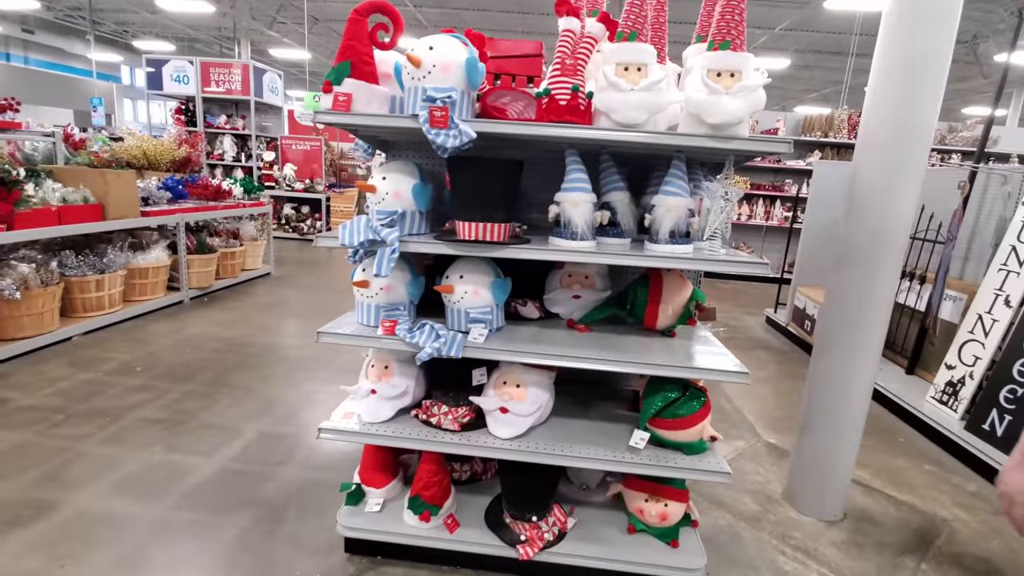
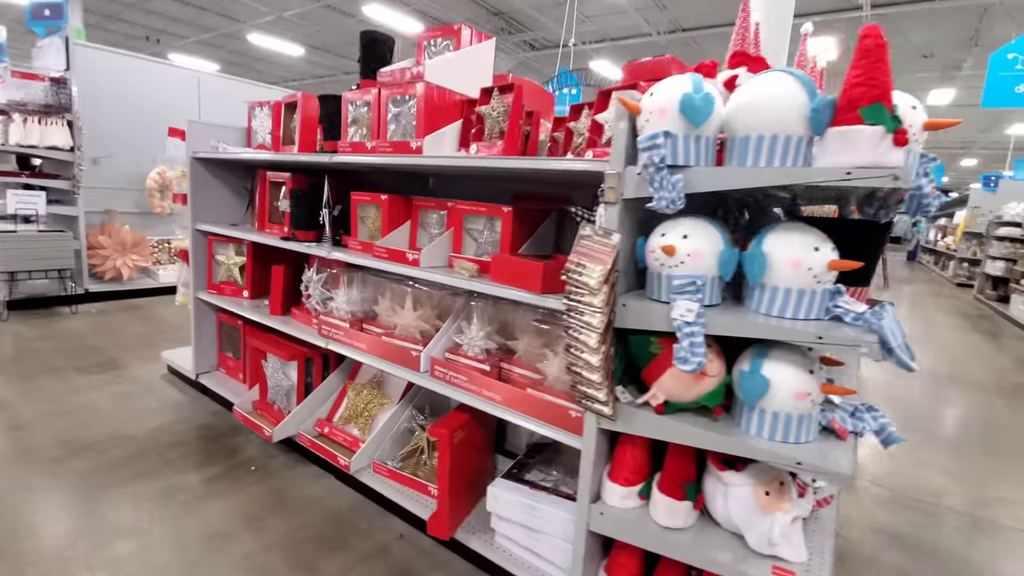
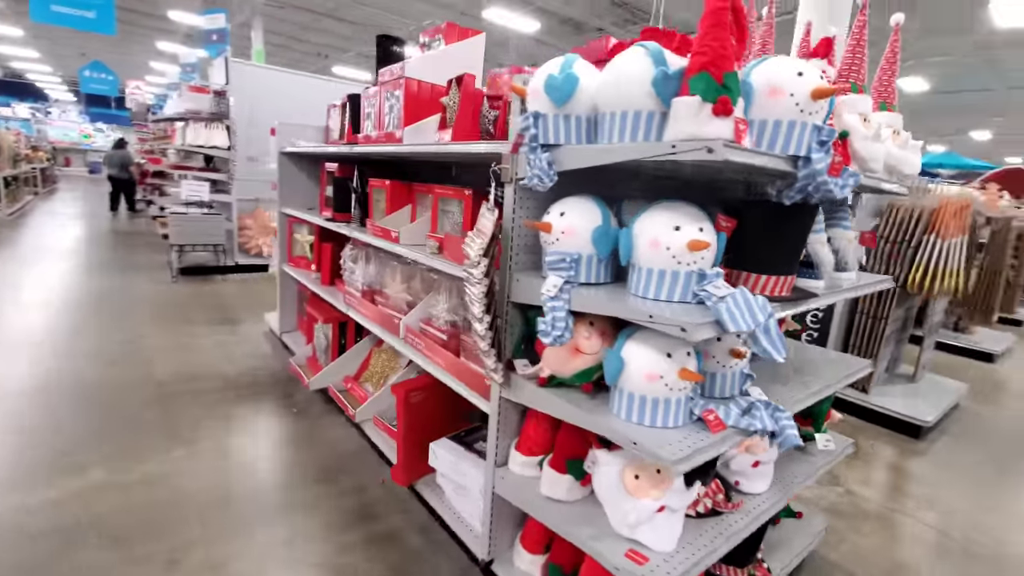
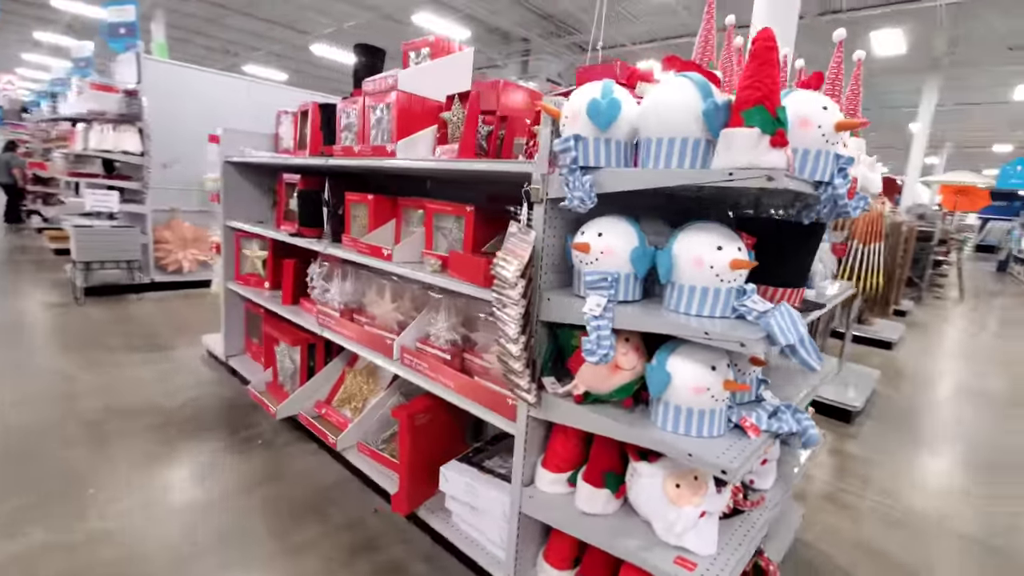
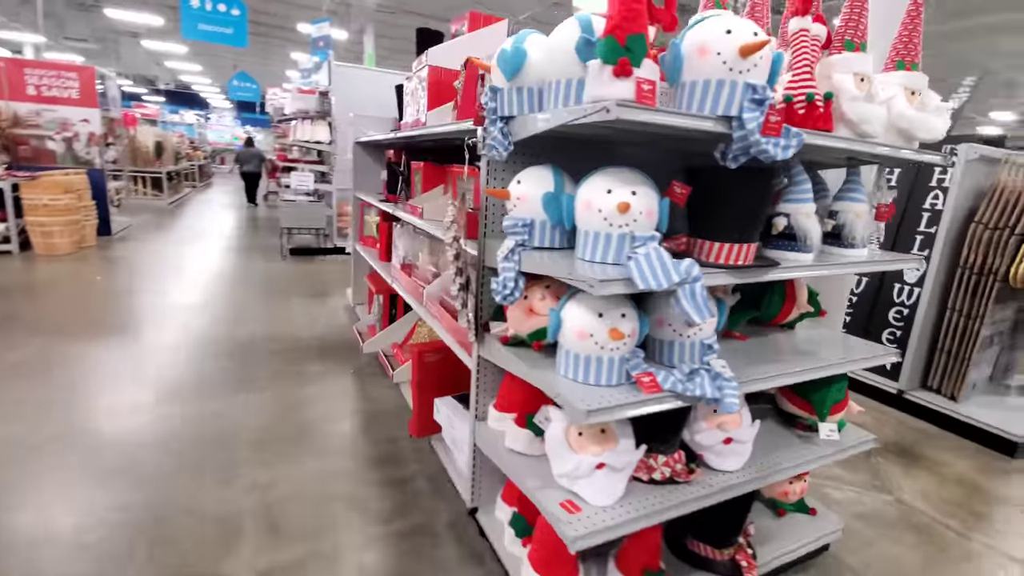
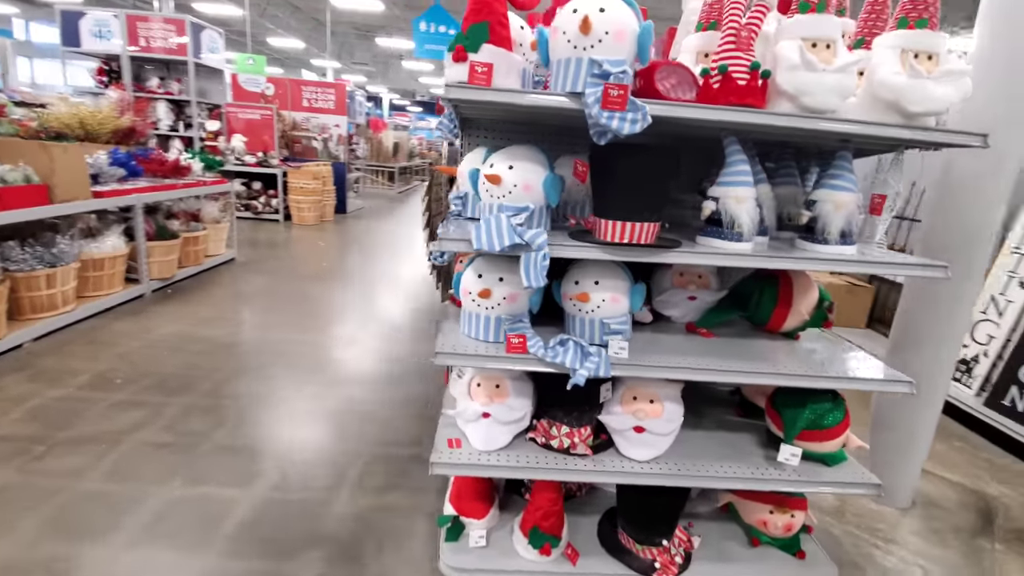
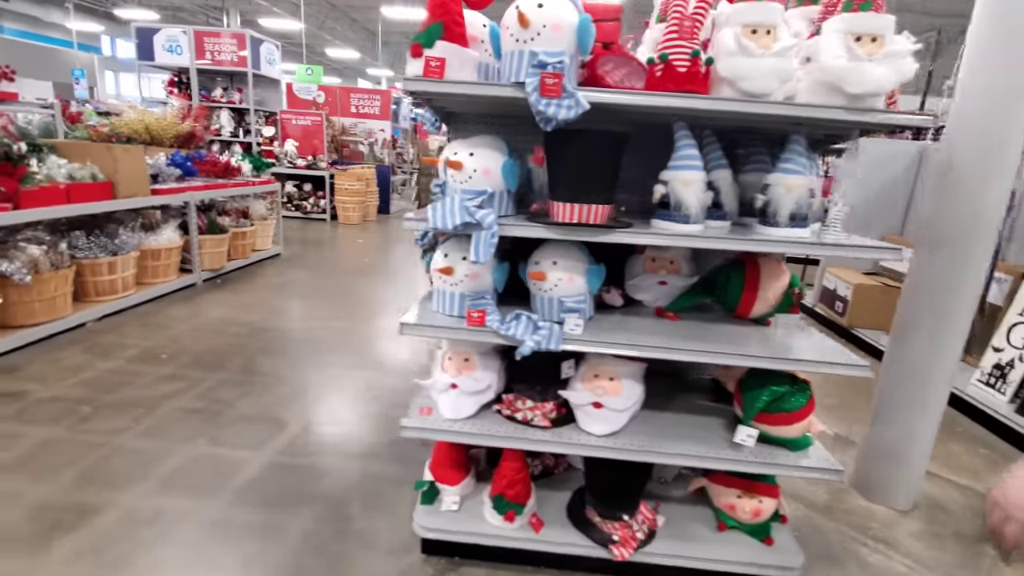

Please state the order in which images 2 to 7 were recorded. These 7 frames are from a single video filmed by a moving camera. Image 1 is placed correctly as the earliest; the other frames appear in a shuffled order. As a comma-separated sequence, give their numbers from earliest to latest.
7, 6, 5, 3, 4, 2
